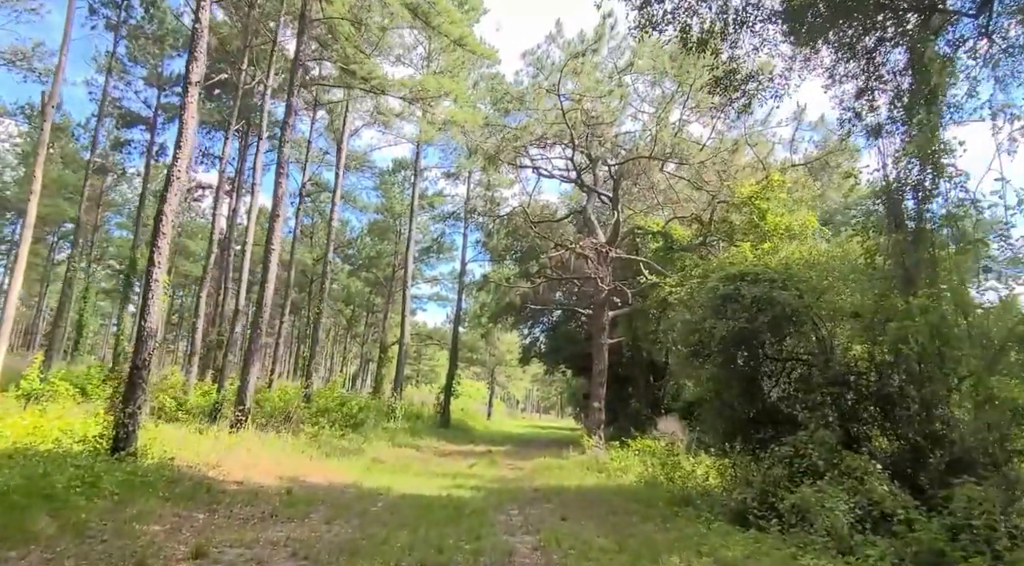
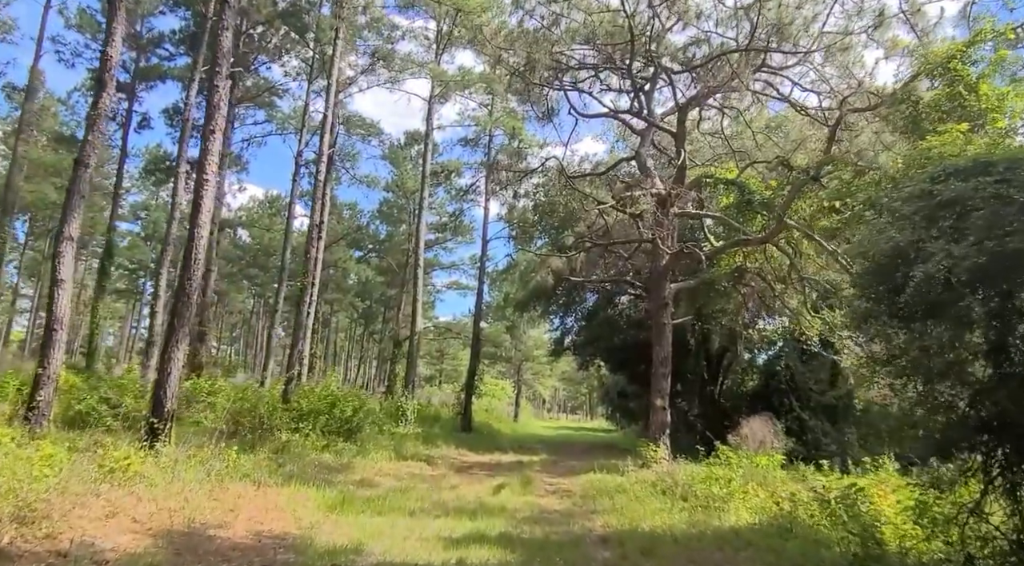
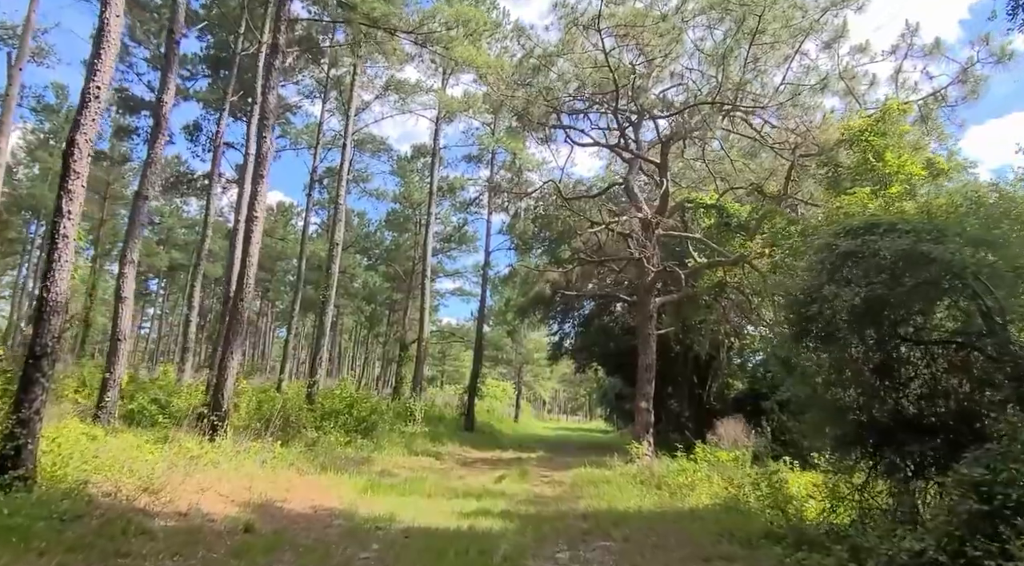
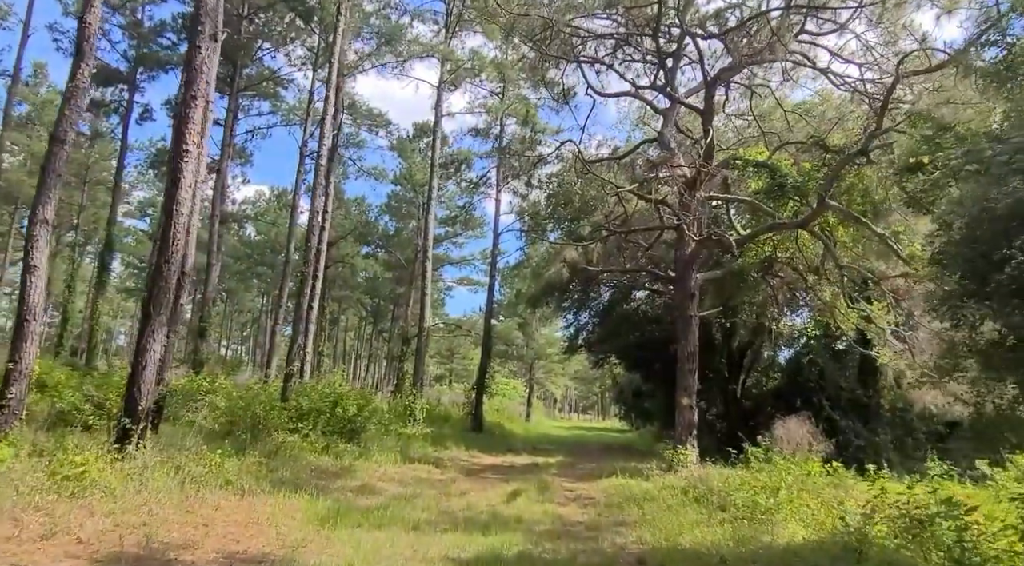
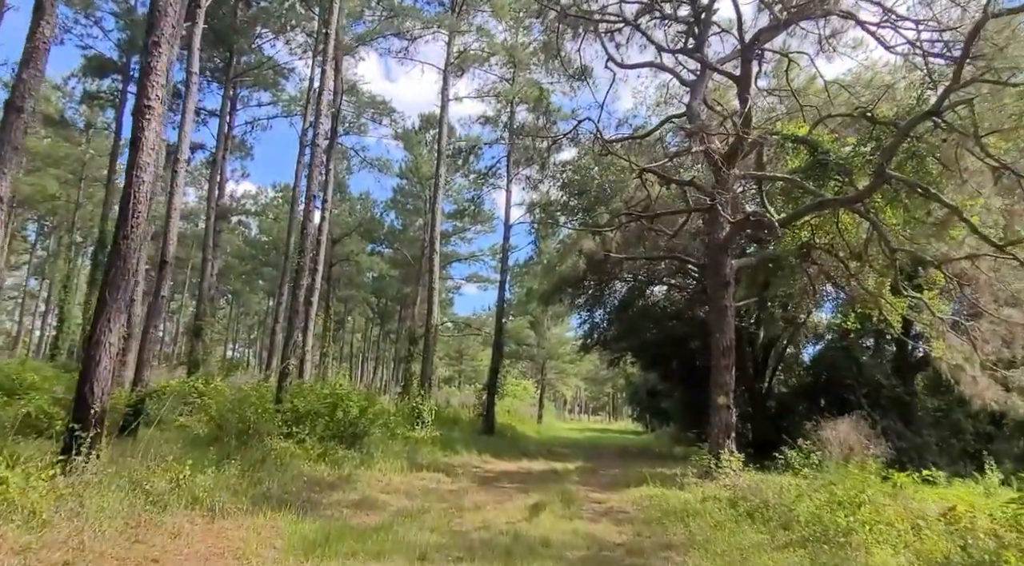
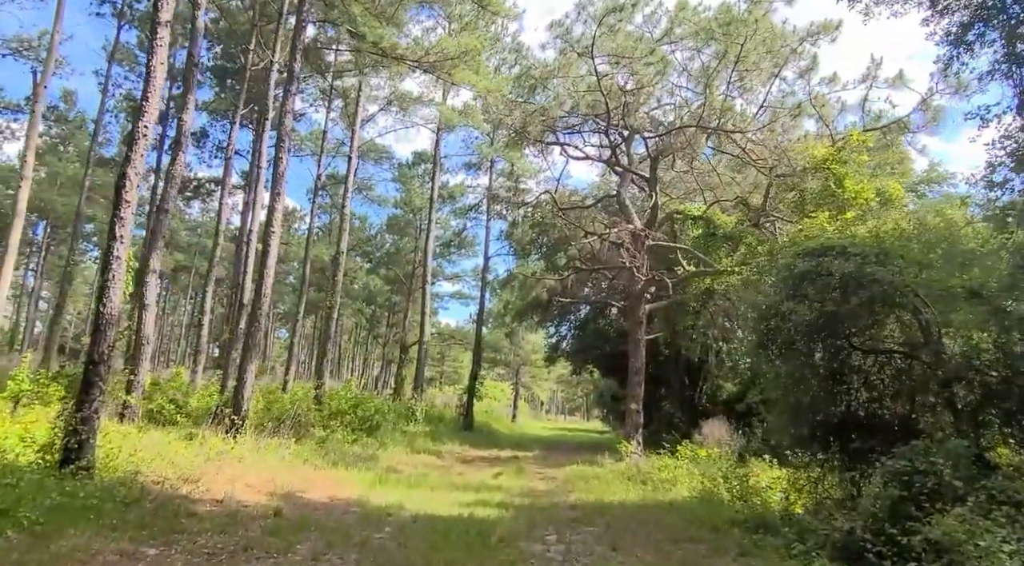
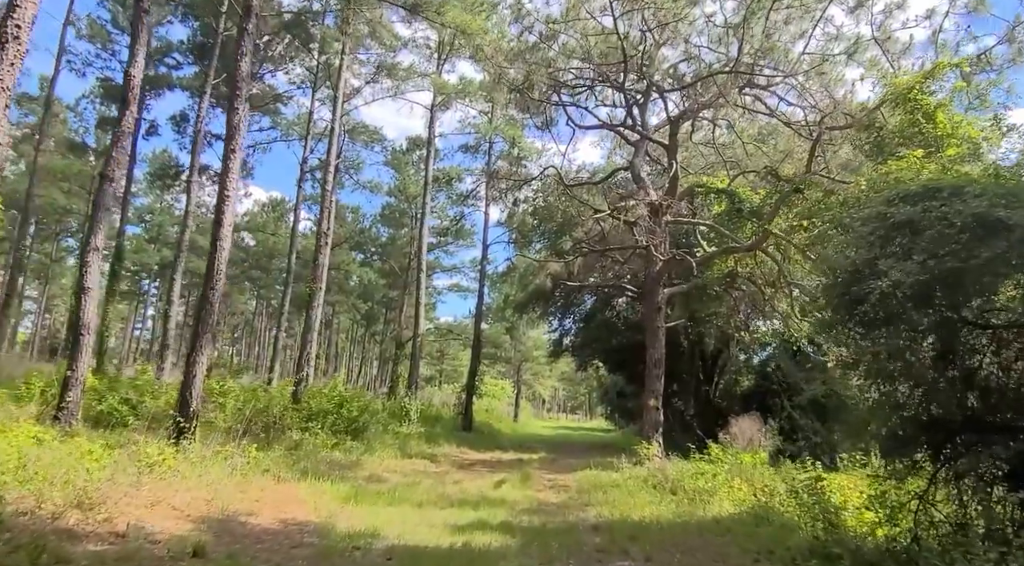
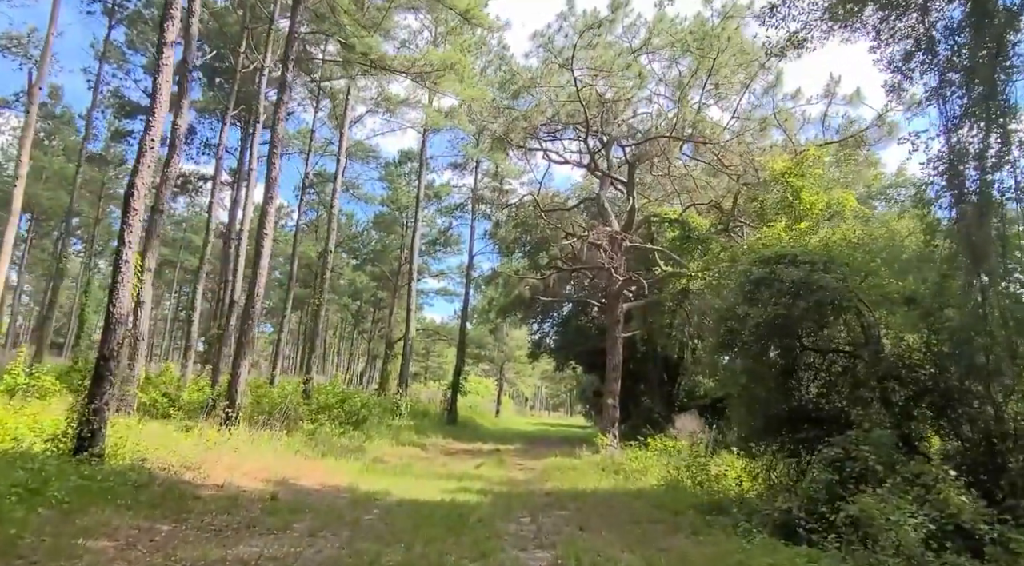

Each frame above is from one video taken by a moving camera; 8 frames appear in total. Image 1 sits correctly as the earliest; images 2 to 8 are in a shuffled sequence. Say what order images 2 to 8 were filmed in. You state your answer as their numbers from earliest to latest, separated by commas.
8, 6, 3, 7, 2, 4, 5
